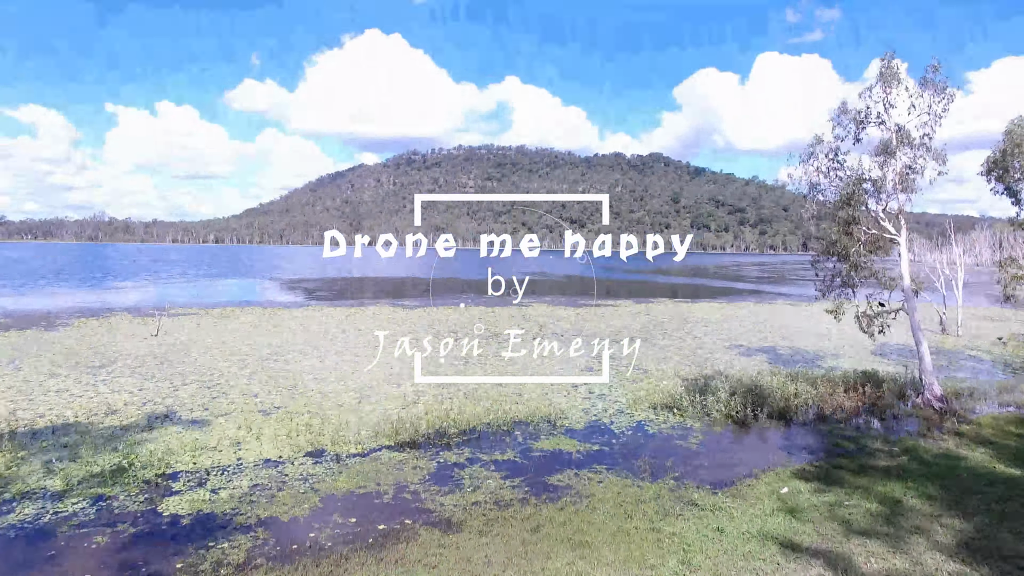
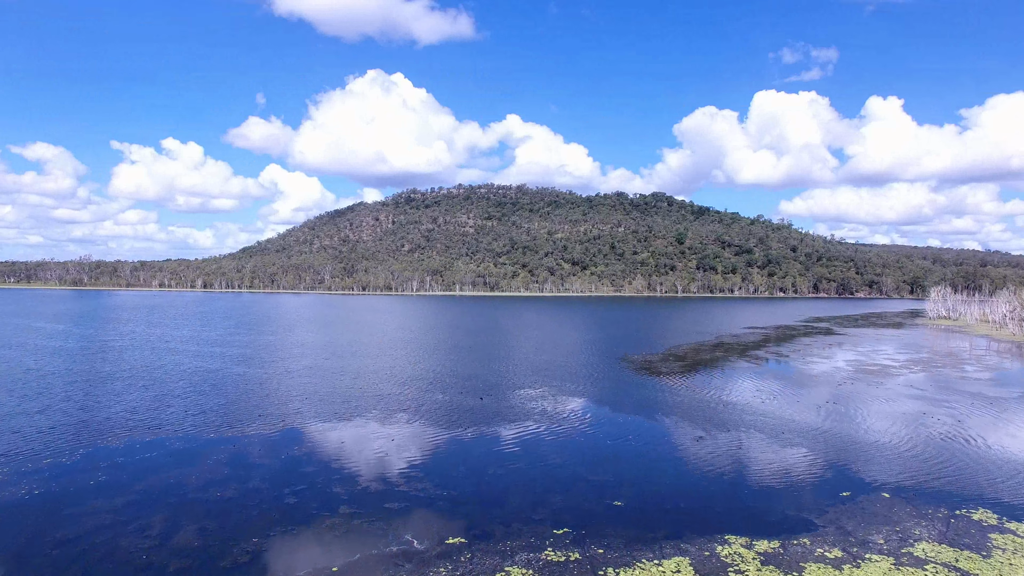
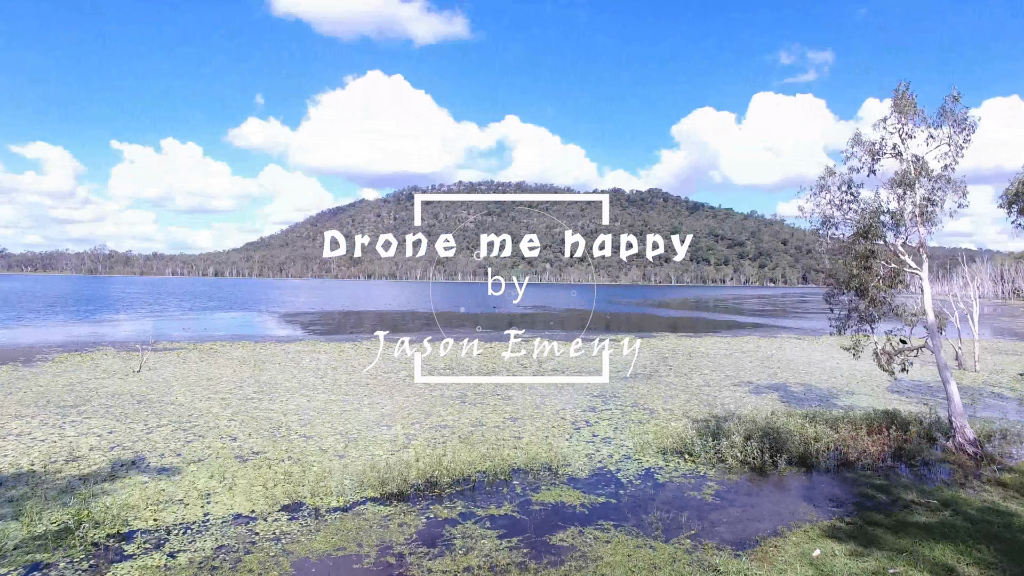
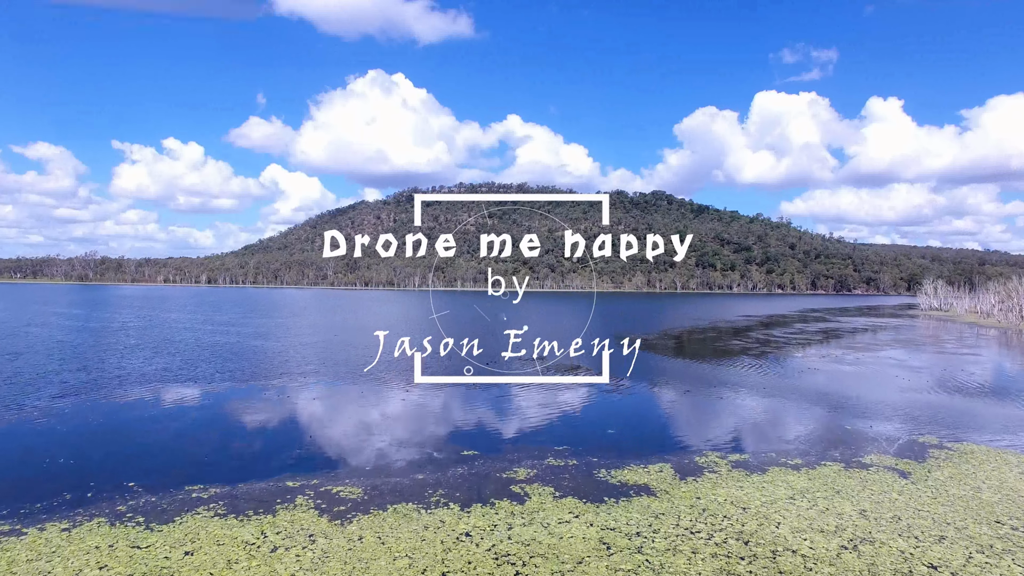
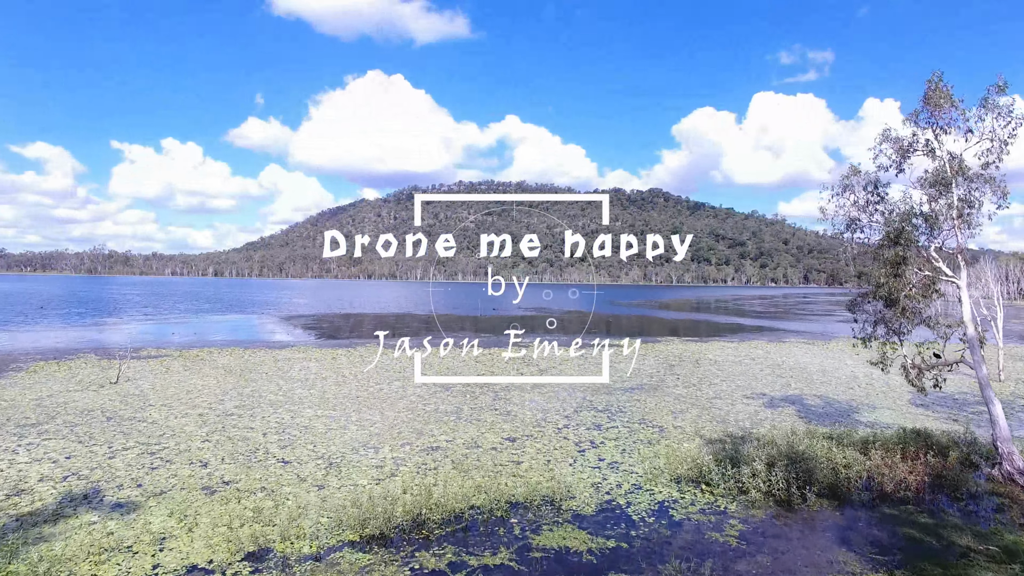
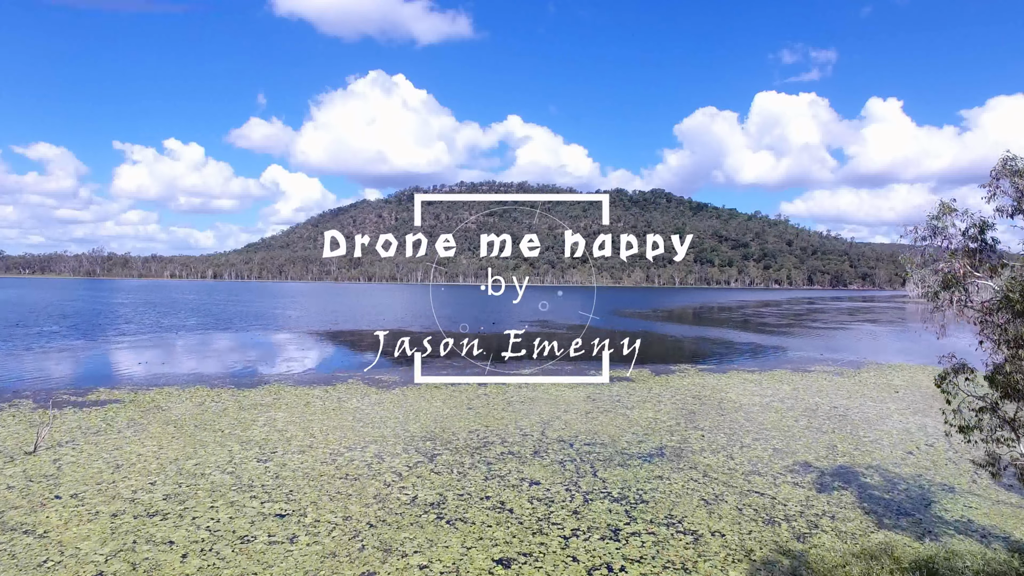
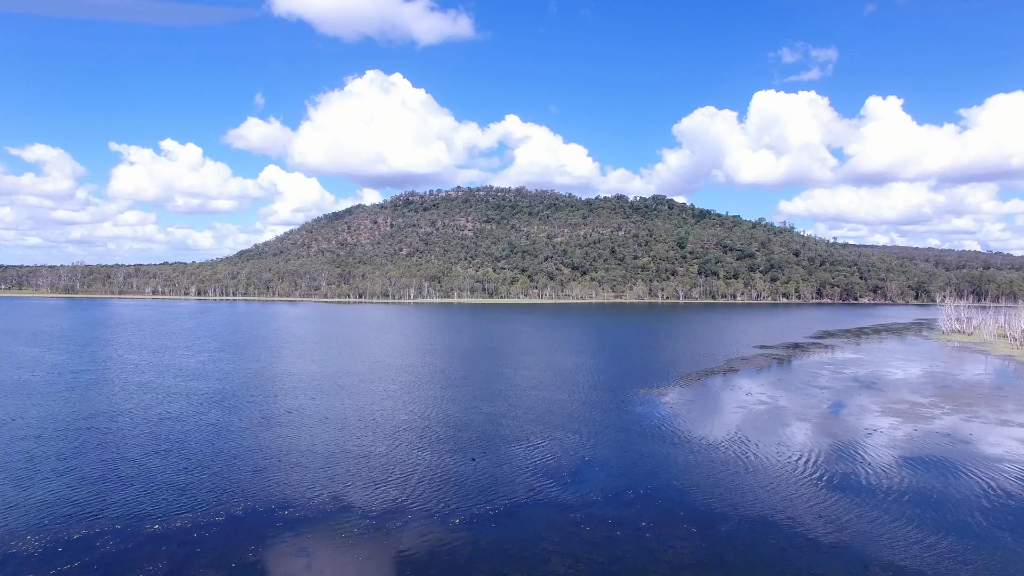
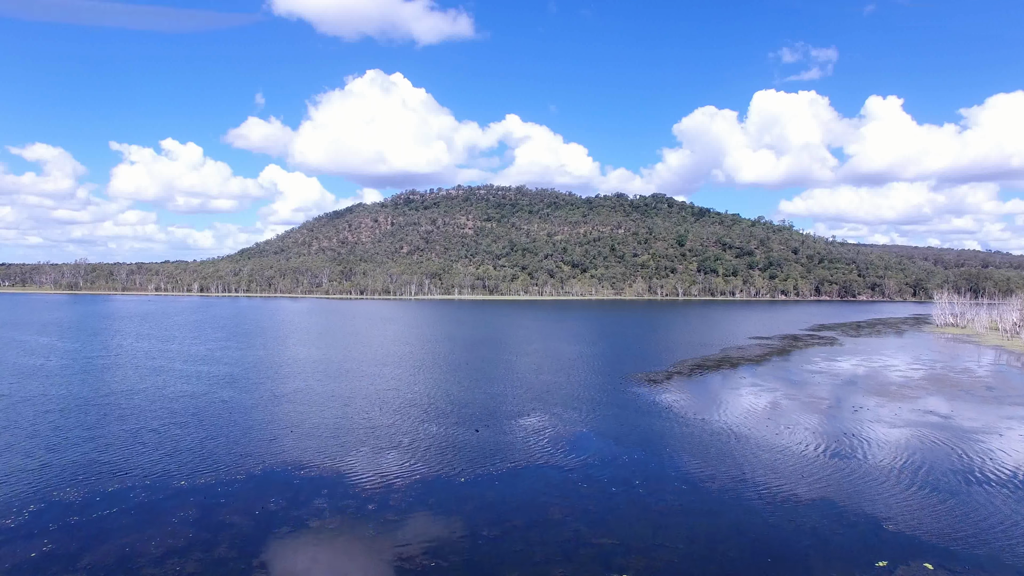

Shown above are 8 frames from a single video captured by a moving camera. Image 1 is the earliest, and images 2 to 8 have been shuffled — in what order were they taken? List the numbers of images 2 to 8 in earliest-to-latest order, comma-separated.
3, 5, 6, 4, 2, 8, 7
